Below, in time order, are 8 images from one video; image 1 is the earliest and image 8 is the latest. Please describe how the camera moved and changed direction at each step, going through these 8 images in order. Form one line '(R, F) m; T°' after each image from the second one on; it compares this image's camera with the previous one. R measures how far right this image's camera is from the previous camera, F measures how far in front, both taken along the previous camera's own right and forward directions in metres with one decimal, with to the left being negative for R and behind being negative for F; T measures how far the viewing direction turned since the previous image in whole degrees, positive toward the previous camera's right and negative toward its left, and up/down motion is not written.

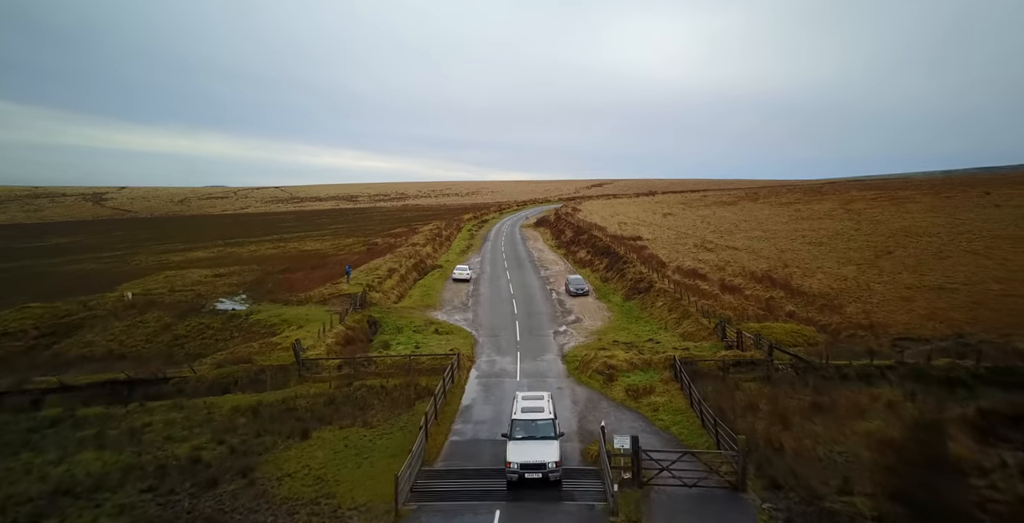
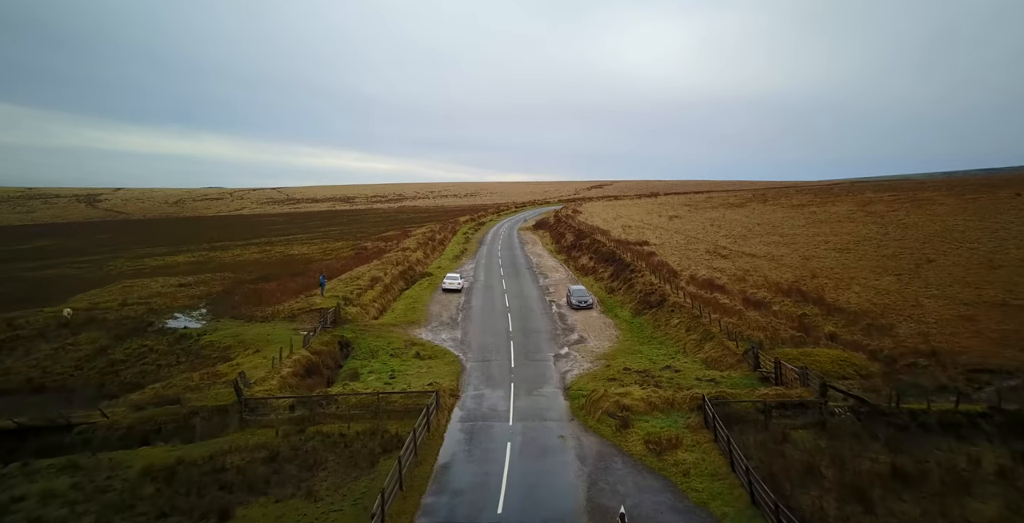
(+0.3, +4.5) m; 0°
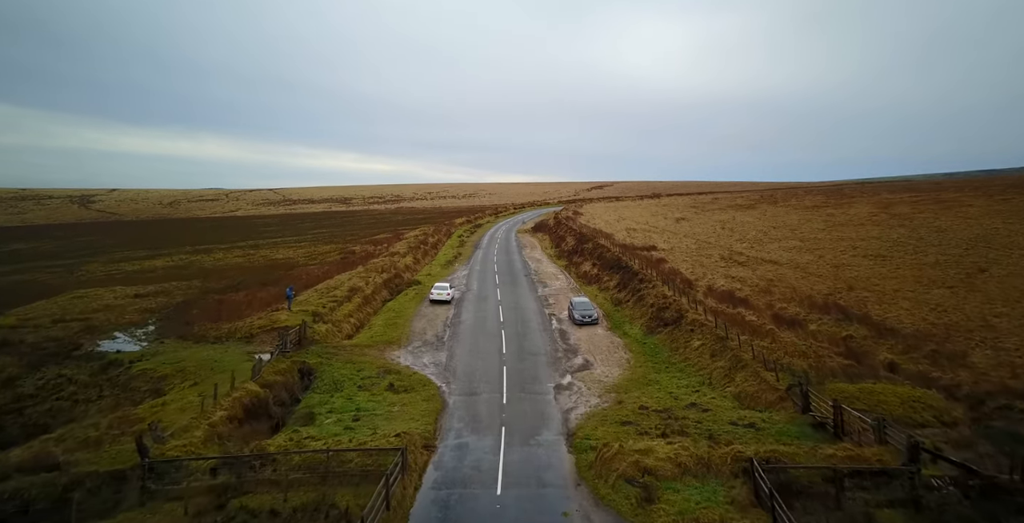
(+0.4, +4.6) m; 0°
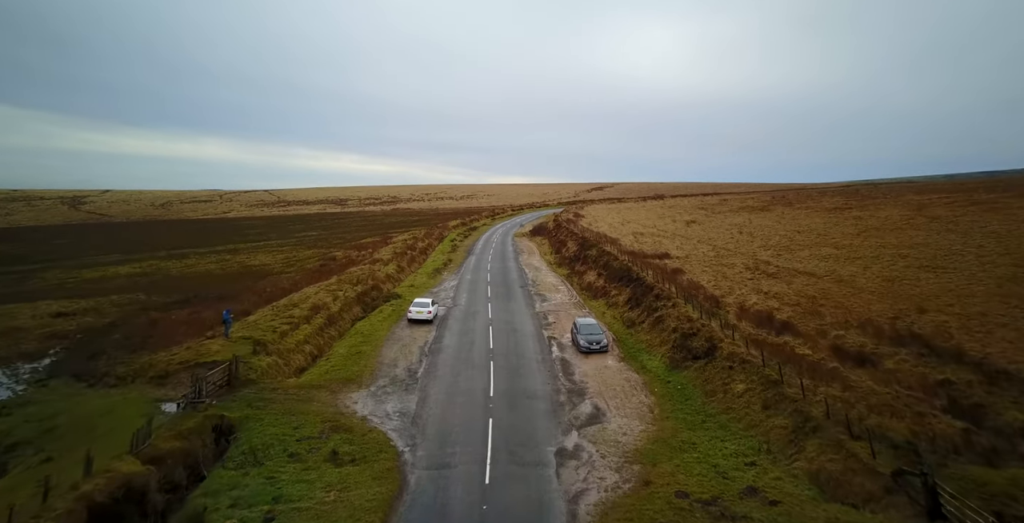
(+0.4, +6.2) m; 0°
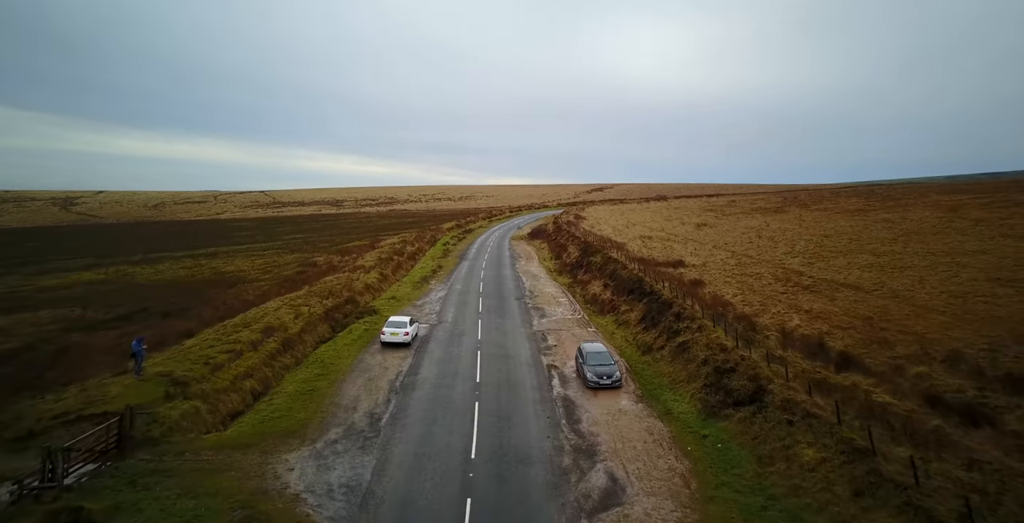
(+0.4, +5.5) m; 0°
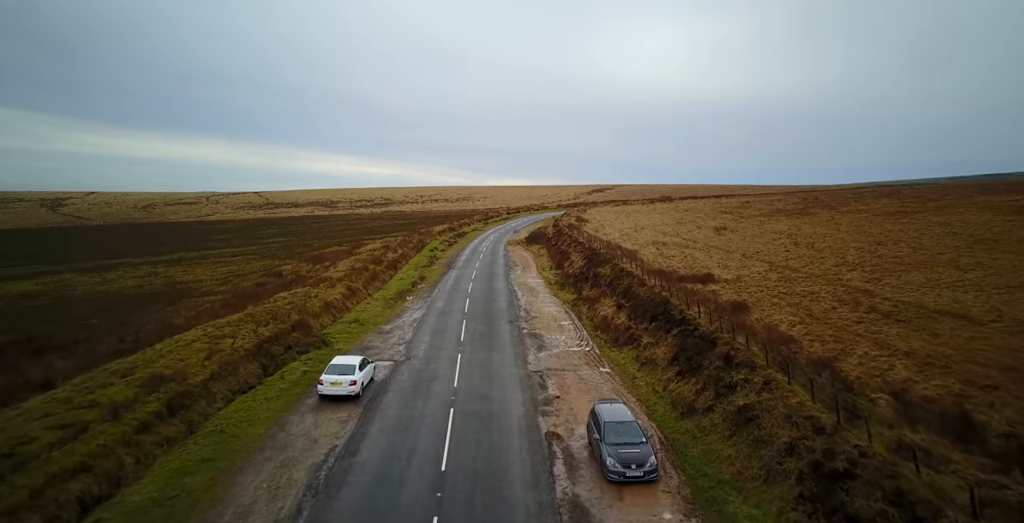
(+0.6, +8.0) m; 0°
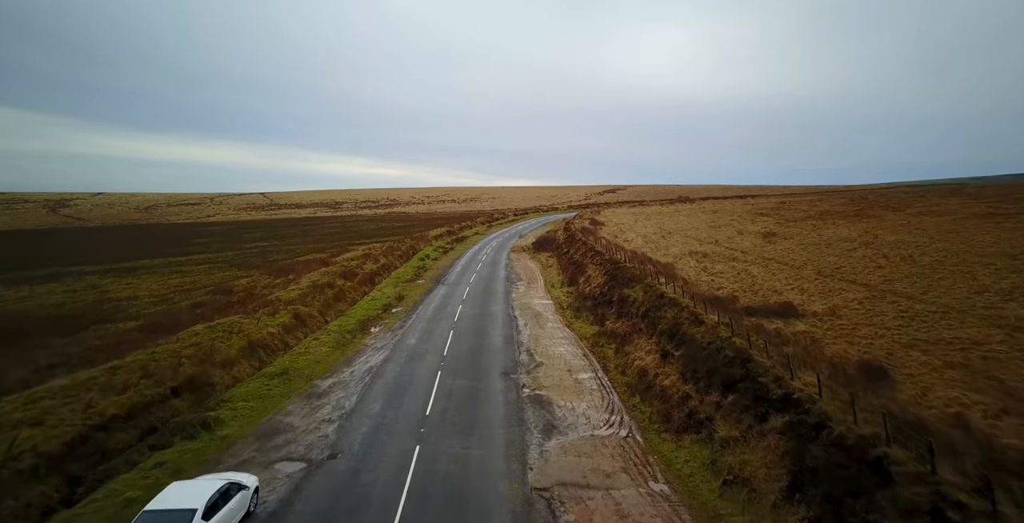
(+0.7, +10.6) m; -1°
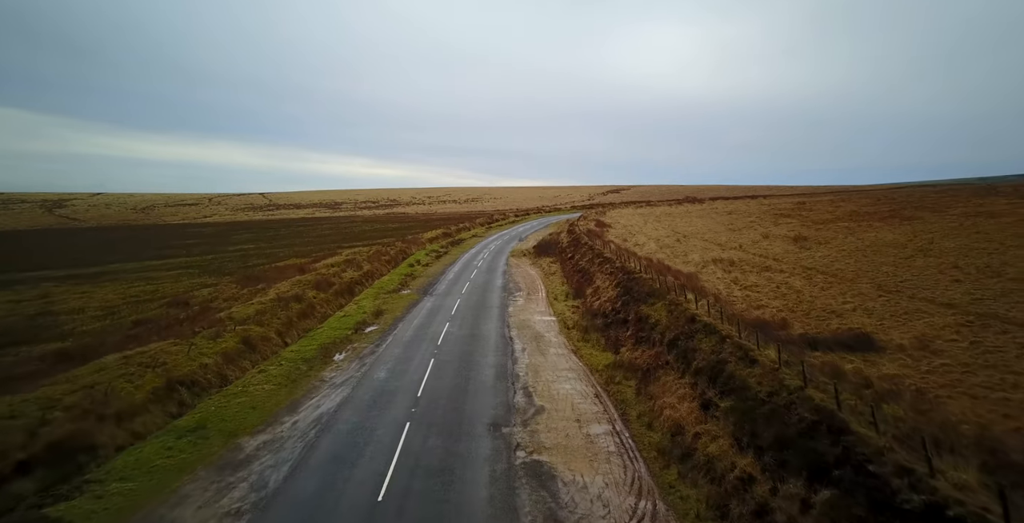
(+0.4, +5.8) m; 0°
